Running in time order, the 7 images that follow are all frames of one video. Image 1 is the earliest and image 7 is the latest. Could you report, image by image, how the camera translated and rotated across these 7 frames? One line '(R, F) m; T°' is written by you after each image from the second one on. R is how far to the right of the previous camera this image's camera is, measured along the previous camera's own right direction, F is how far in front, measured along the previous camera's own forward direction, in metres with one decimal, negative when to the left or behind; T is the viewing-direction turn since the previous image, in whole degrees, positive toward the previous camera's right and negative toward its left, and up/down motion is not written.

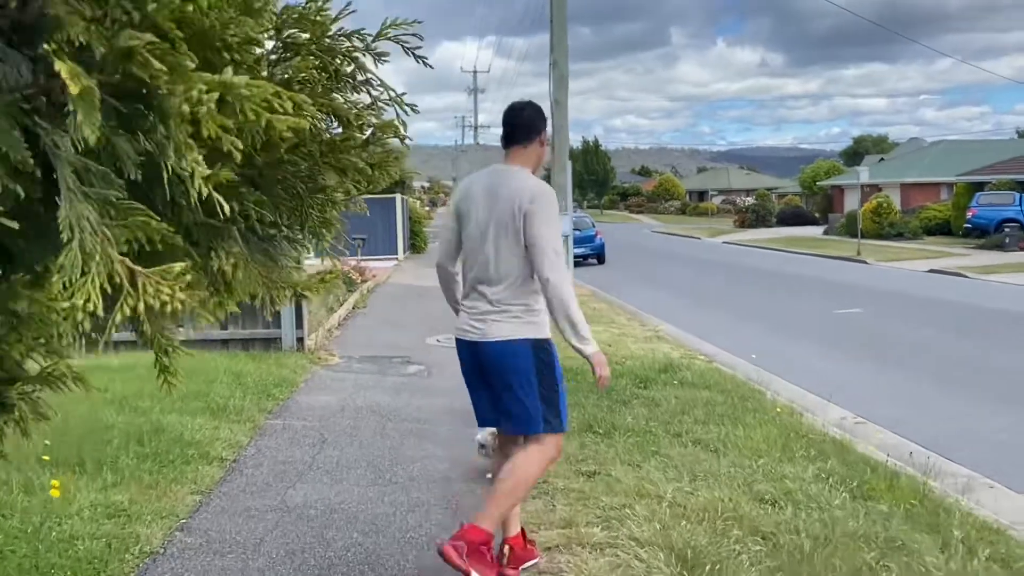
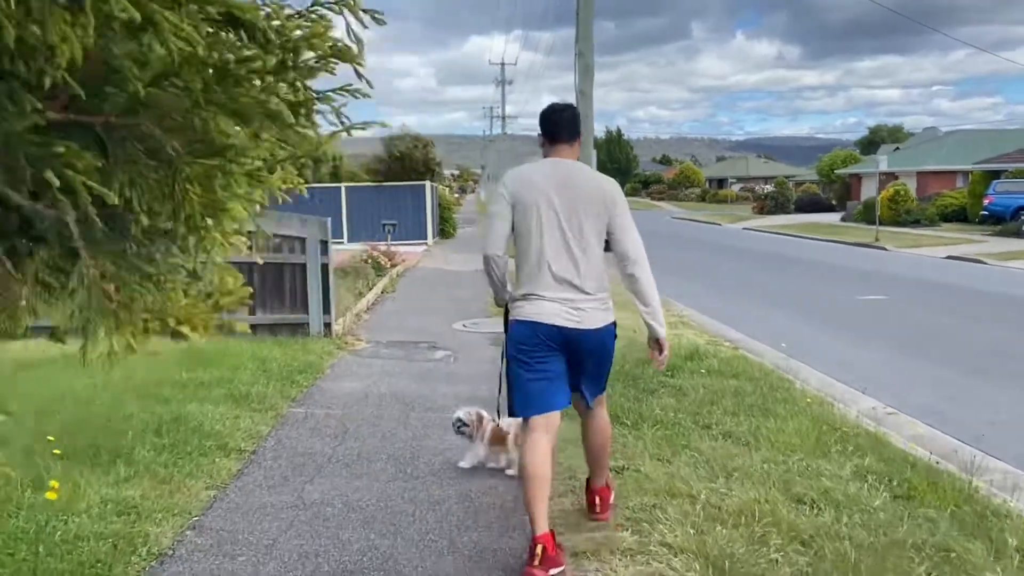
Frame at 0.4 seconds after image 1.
(0.0, +0.2) m; -1°
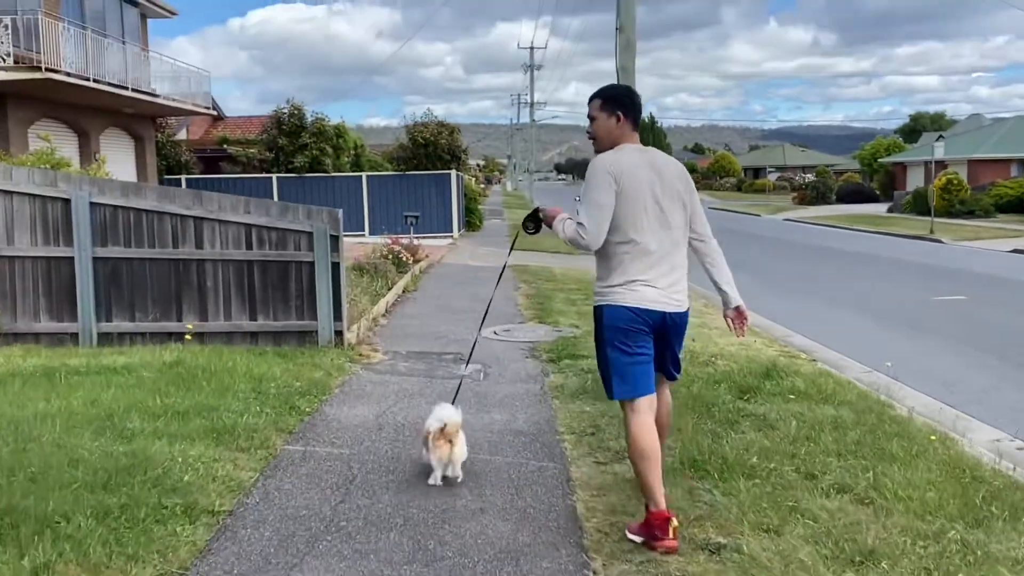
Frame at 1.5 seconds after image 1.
(-0.1, +1.2) m; -2°
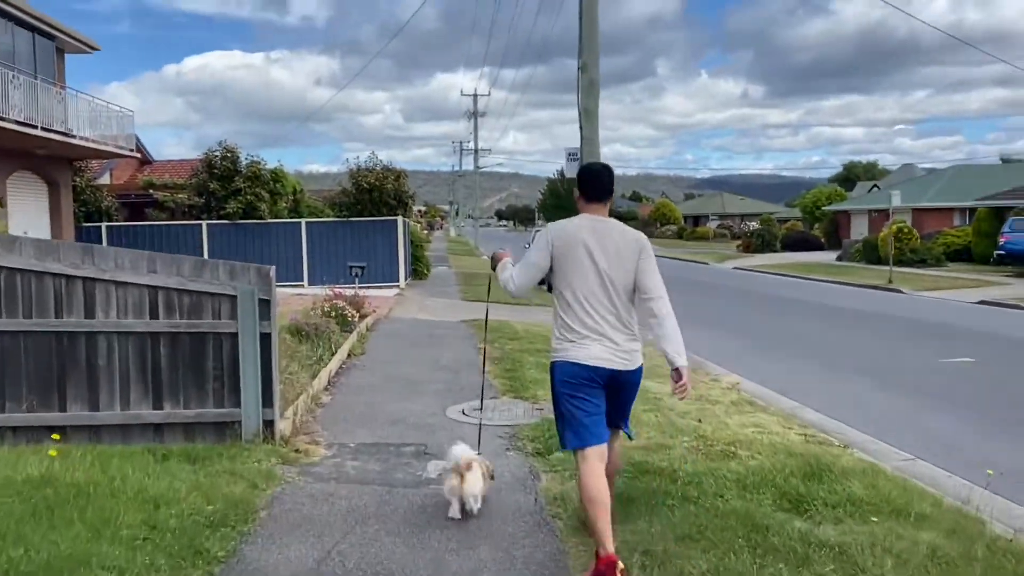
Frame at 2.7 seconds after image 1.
(-0.2, +1.5) m; +4°
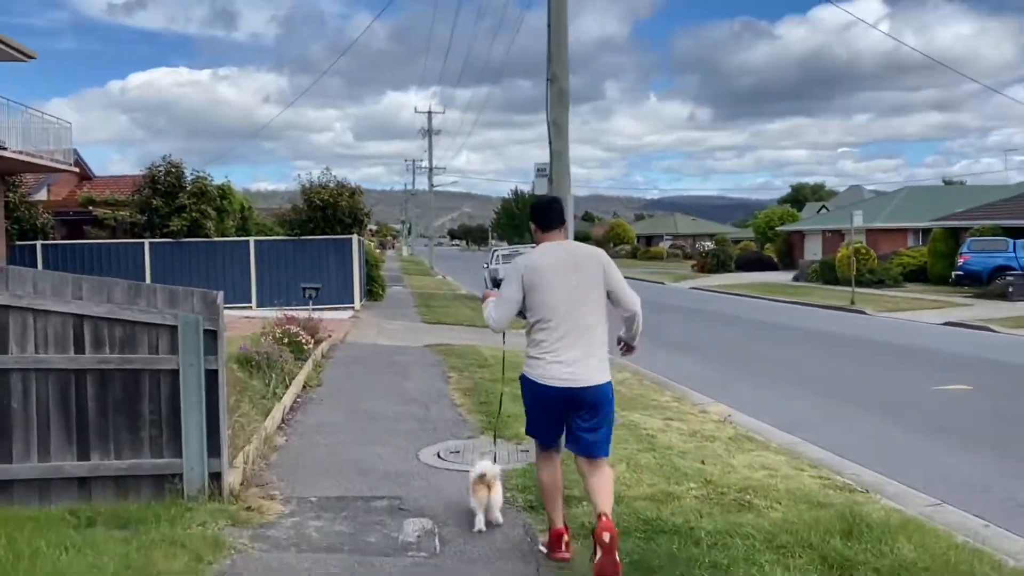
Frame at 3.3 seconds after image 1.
(-0.2, +0.8) m; +3°
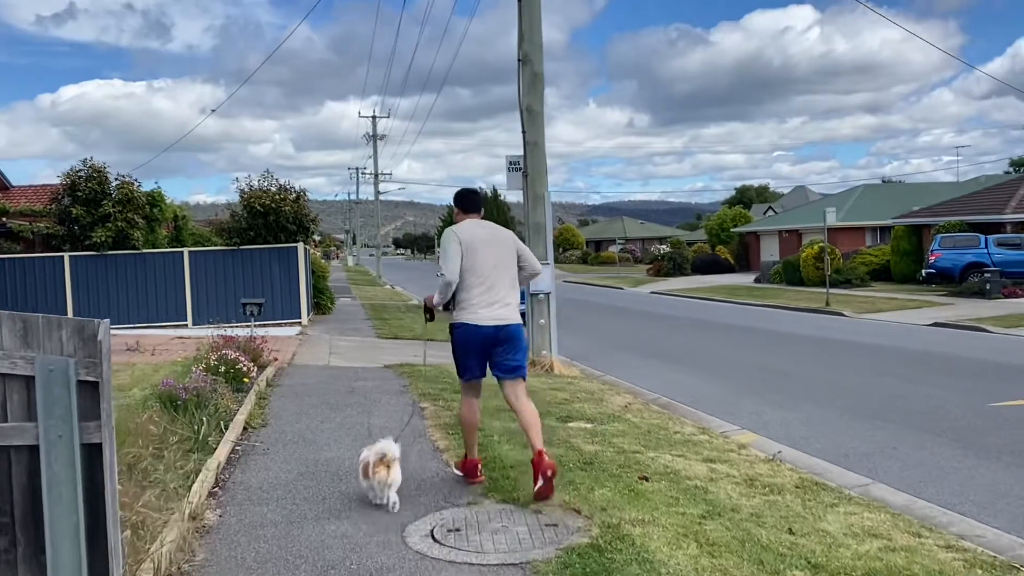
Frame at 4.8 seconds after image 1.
(-0.4, +1.8) m; +3°
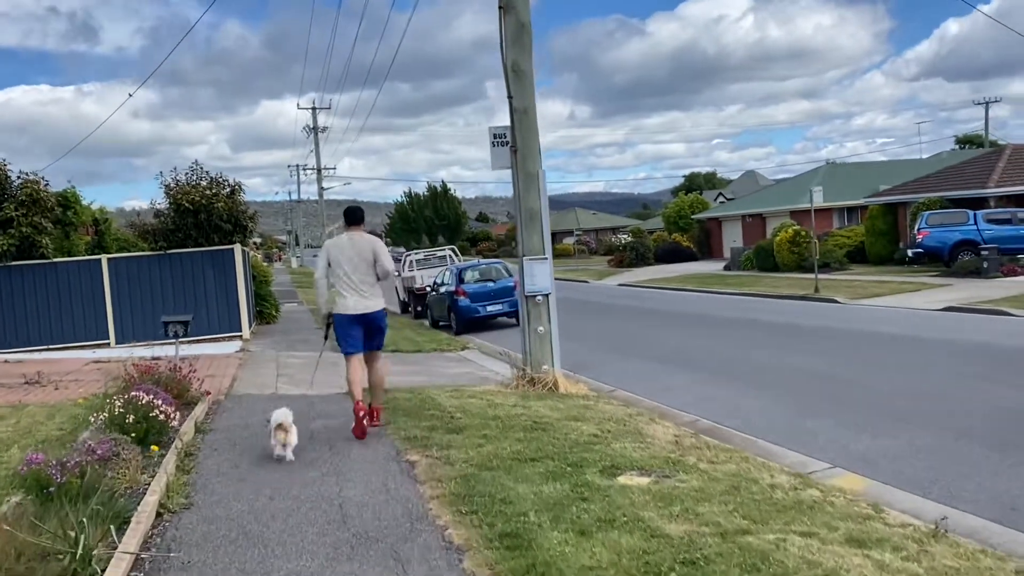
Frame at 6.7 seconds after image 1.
(-0.5, +2.4) m; +3°
